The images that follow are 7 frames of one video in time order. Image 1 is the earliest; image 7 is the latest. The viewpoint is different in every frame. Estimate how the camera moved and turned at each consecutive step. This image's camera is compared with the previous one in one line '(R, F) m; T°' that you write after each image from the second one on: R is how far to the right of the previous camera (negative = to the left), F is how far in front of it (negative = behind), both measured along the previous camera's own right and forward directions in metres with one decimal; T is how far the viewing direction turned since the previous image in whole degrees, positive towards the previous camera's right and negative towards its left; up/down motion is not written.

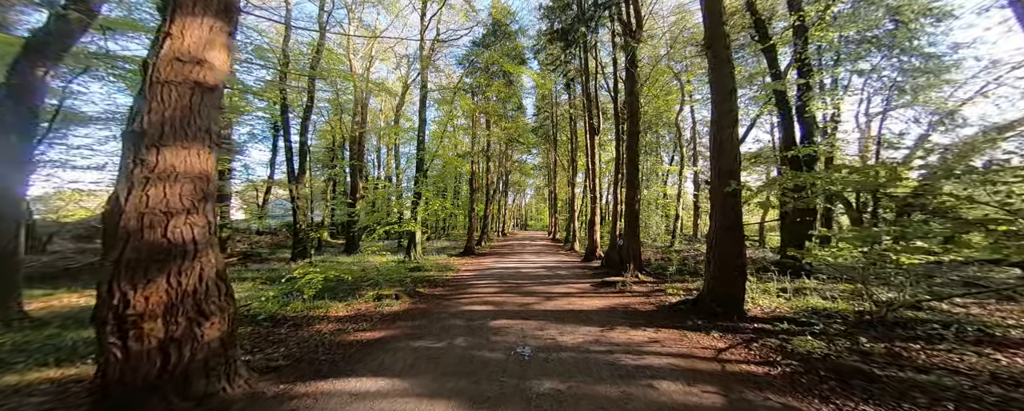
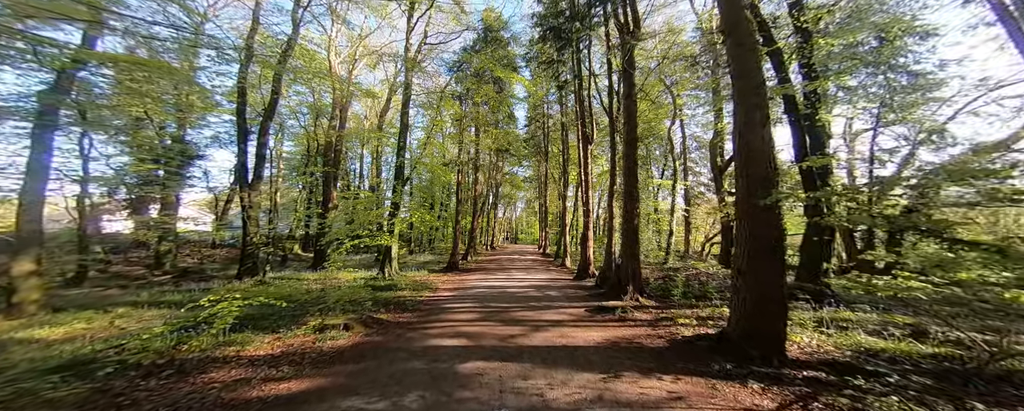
(+0.1, +0.8) m; +2°
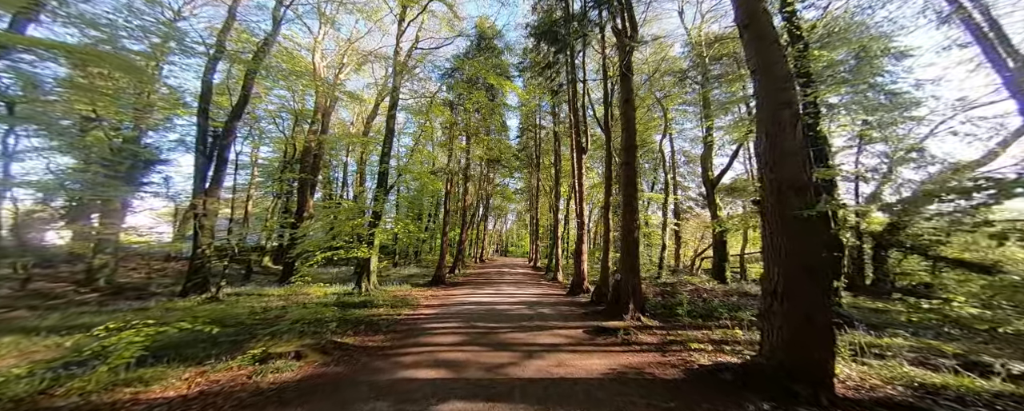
(0.0, +0.5) m; +2°
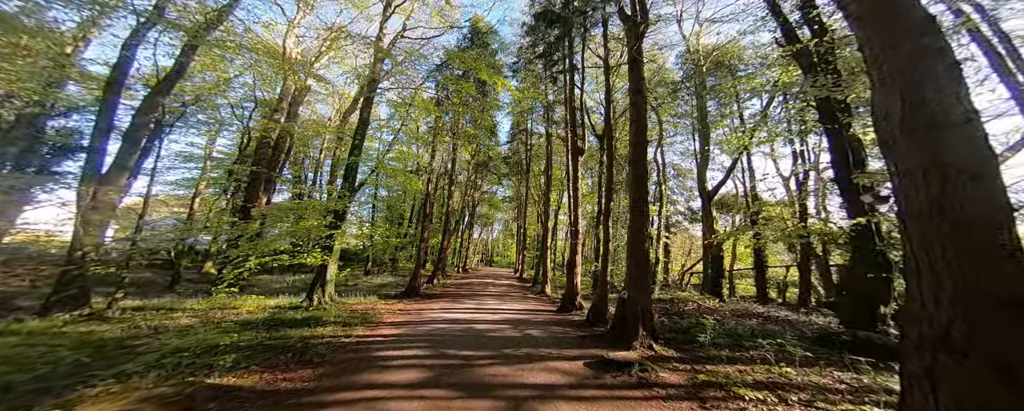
(0.0, +1.0) m; +2°
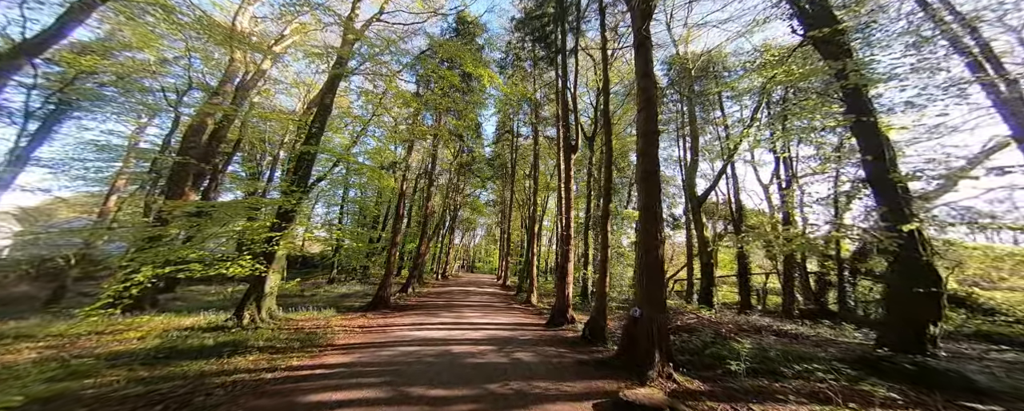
(-0.1, +0.9) m; +4°
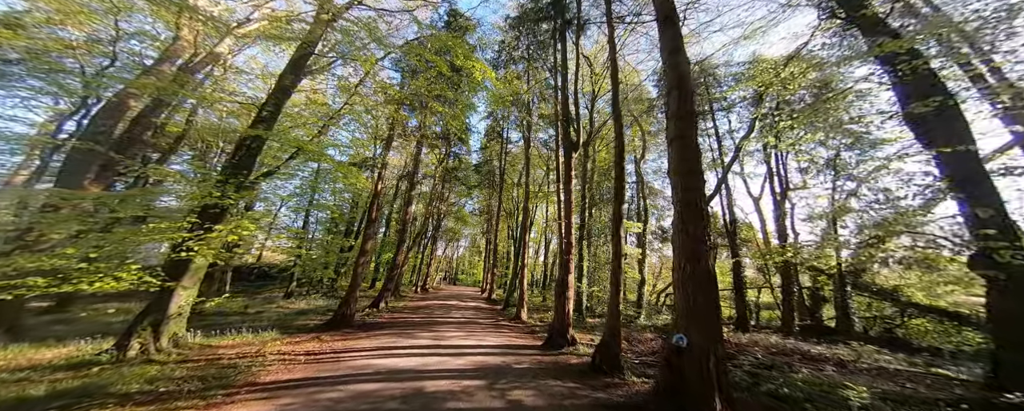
(-0.2, +1.1) m; +3°
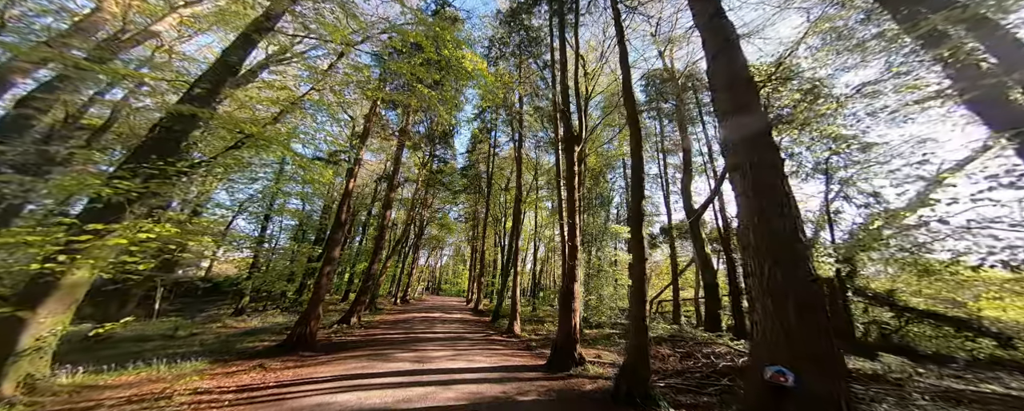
(-0.2, +0.9) m; +3°
